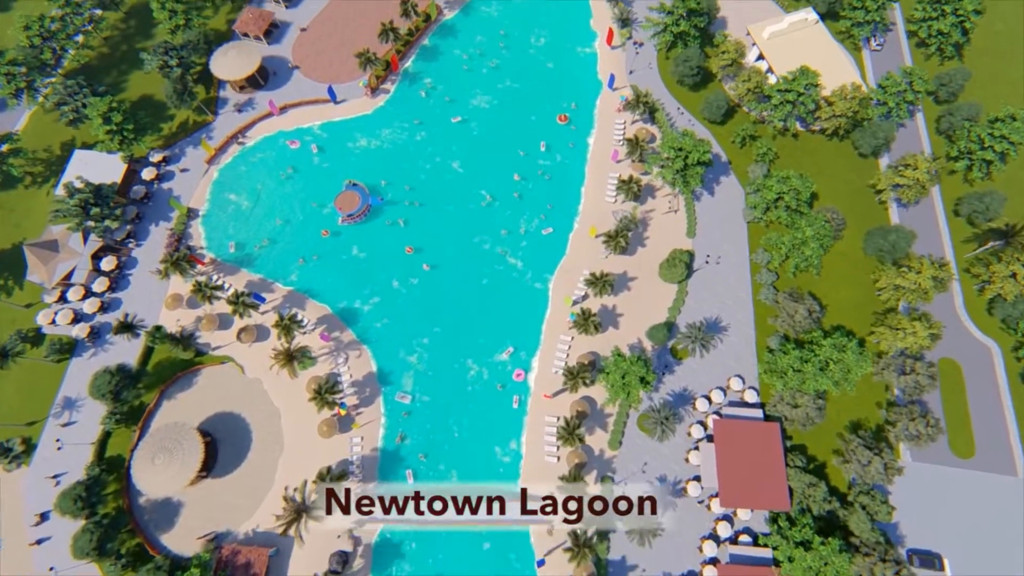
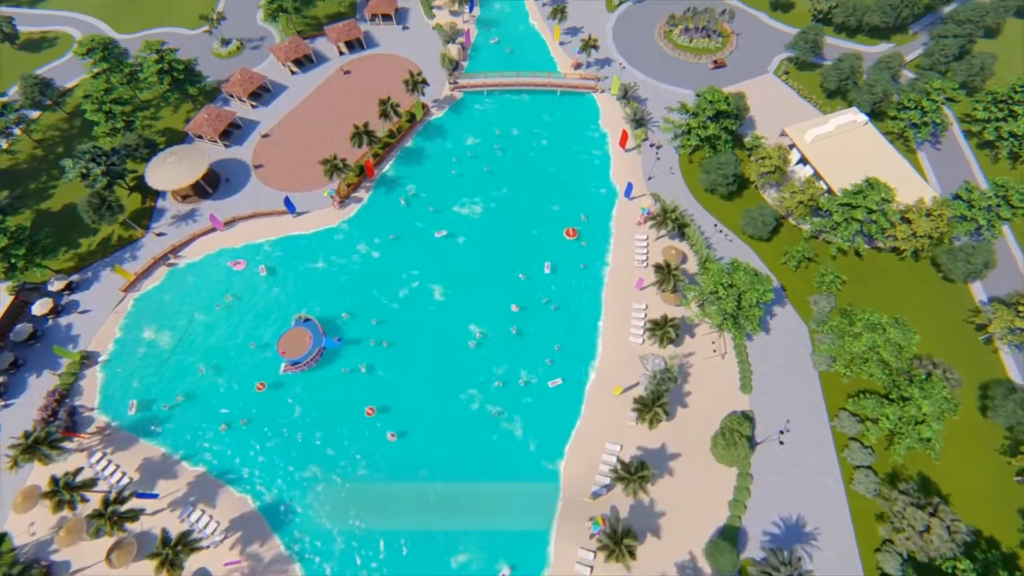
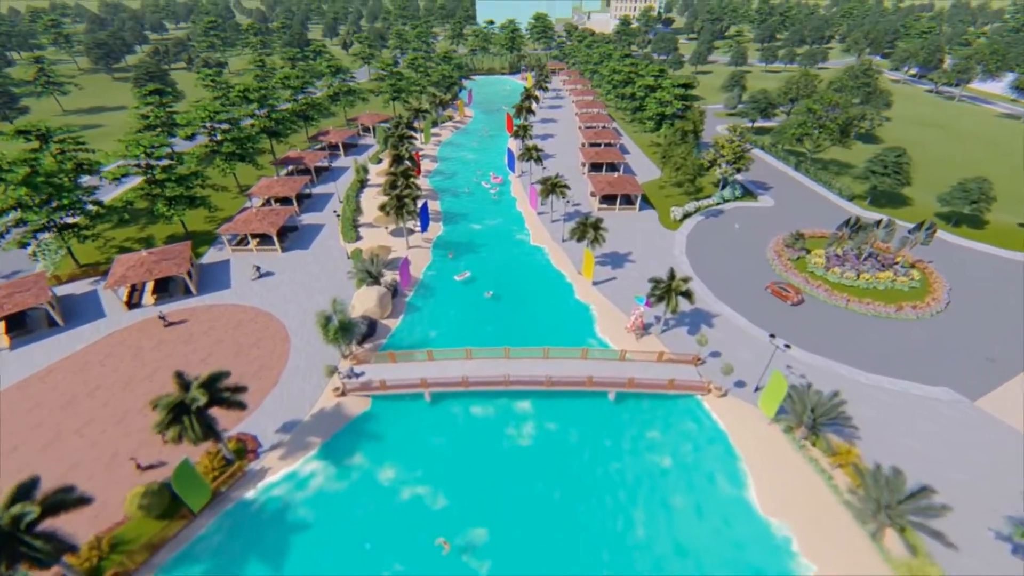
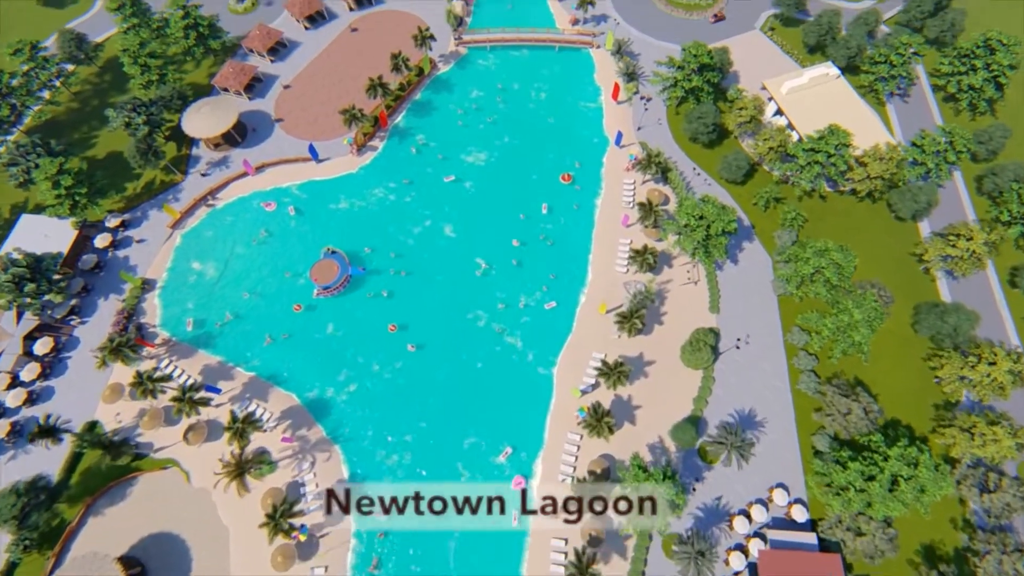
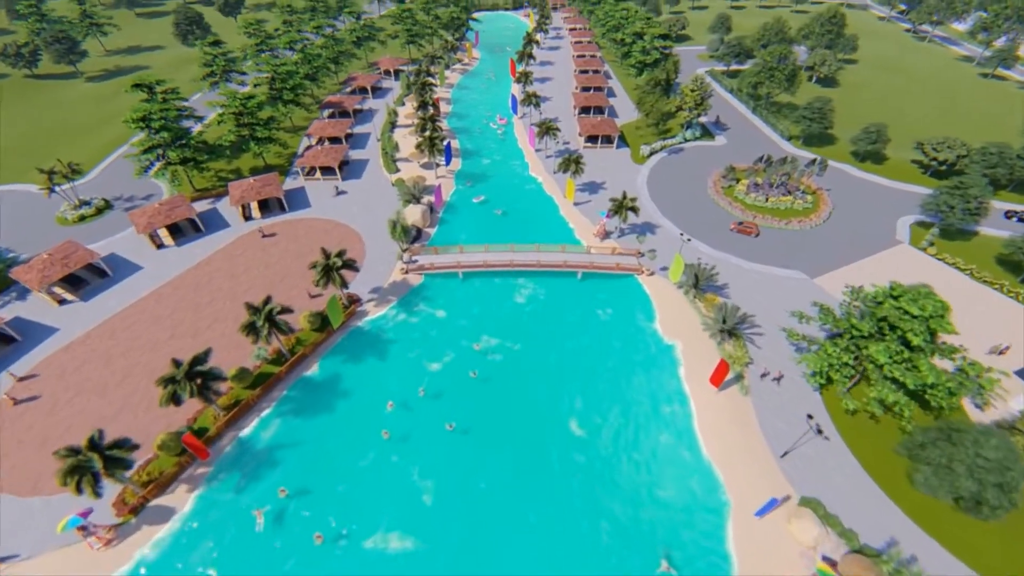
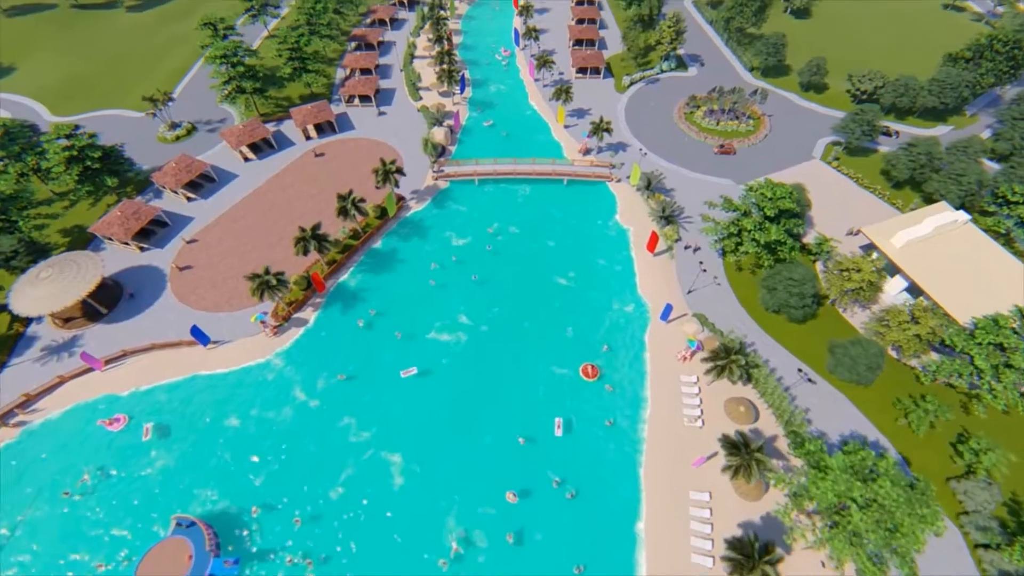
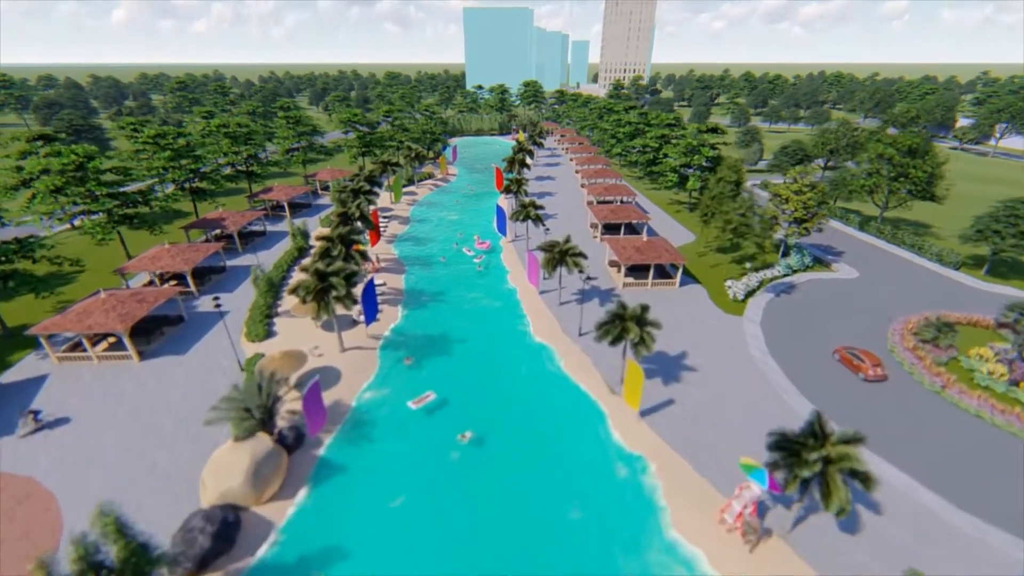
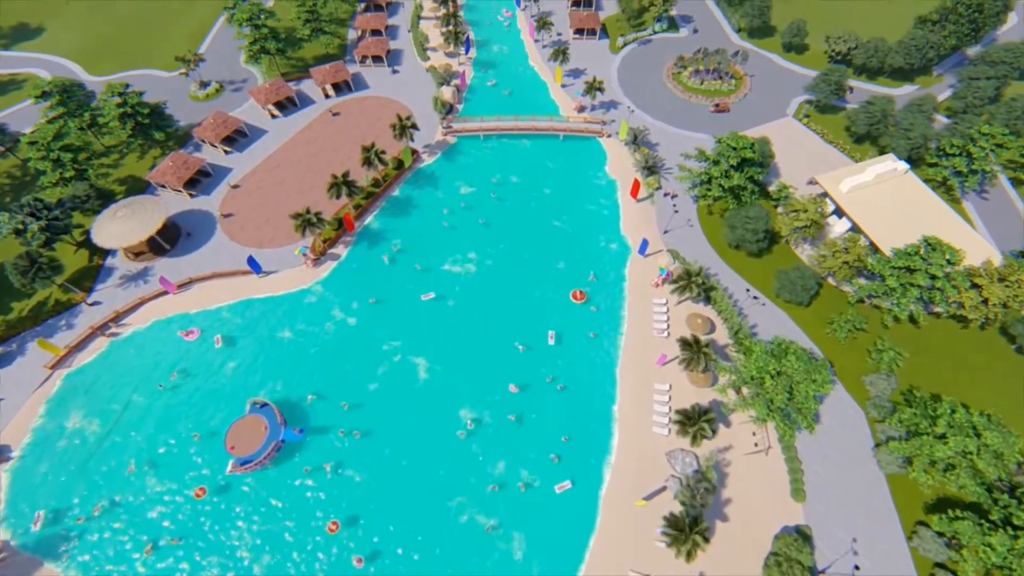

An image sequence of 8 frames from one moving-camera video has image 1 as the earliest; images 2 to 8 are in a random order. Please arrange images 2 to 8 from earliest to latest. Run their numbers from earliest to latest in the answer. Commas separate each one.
4, 2, 8, 6, 5, 3, 7
